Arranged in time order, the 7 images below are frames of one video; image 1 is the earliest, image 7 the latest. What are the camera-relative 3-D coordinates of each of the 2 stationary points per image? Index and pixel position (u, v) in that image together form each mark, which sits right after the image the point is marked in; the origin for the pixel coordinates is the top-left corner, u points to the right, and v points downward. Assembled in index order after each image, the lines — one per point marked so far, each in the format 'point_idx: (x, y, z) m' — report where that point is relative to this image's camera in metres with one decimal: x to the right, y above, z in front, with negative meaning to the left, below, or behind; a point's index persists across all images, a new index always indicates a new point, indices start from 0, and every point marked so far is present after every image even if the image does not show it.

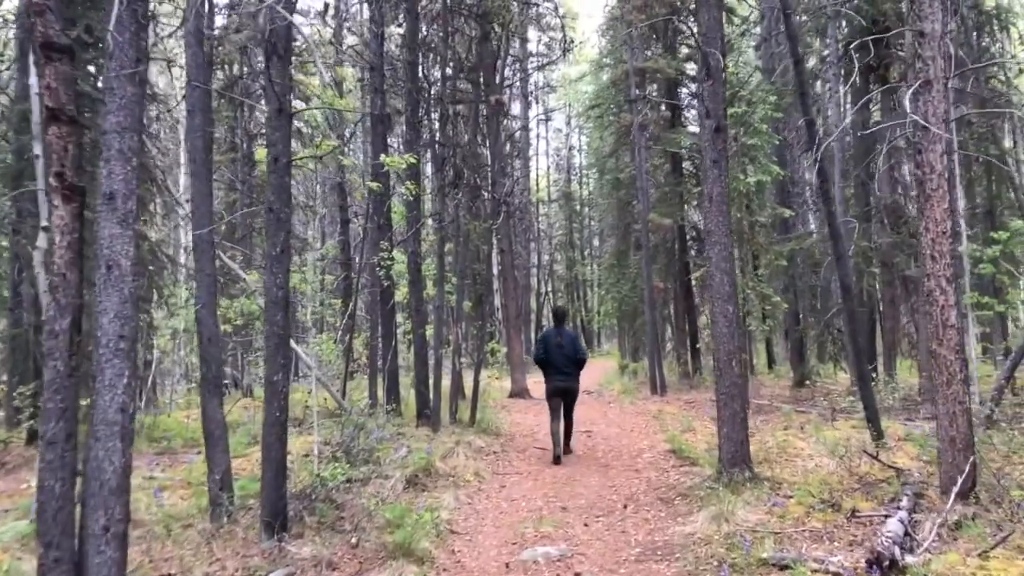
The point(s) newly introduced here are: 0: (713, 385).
0: (+4.8, -2.3, +19.9) m
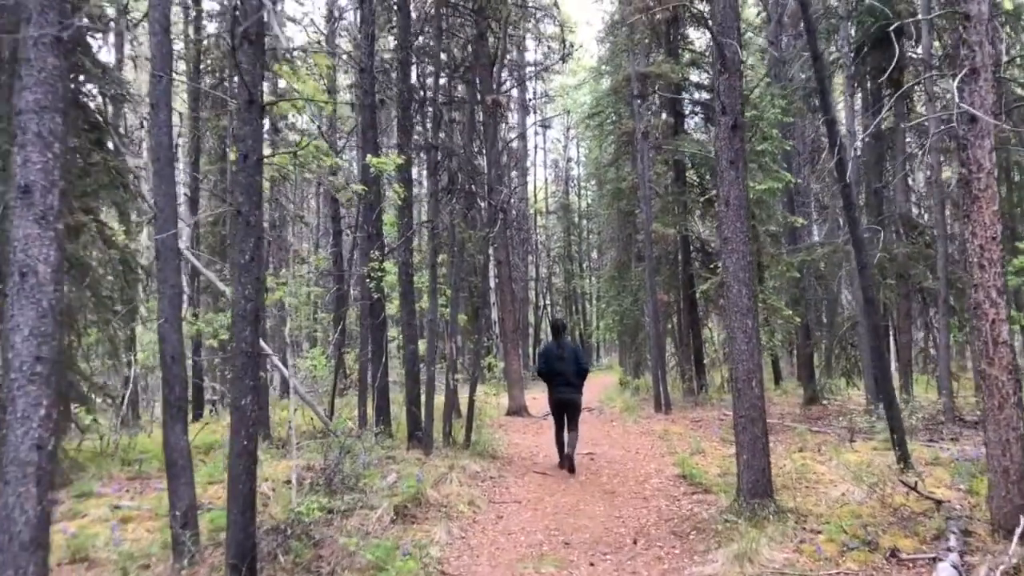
0: (+4.8, -2.6, +19.0) m
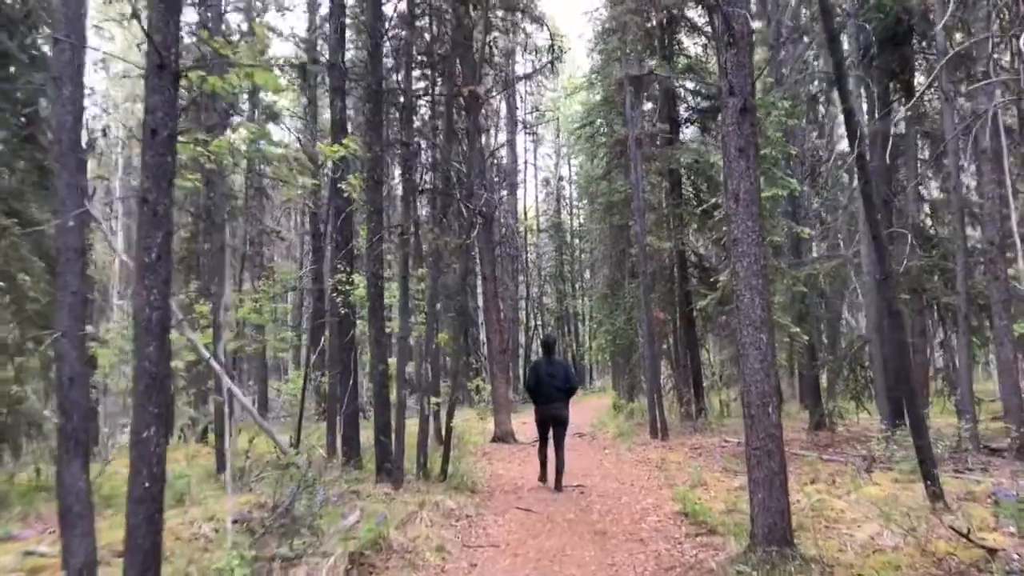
0: (+4.5, -3.0, +17.8) m
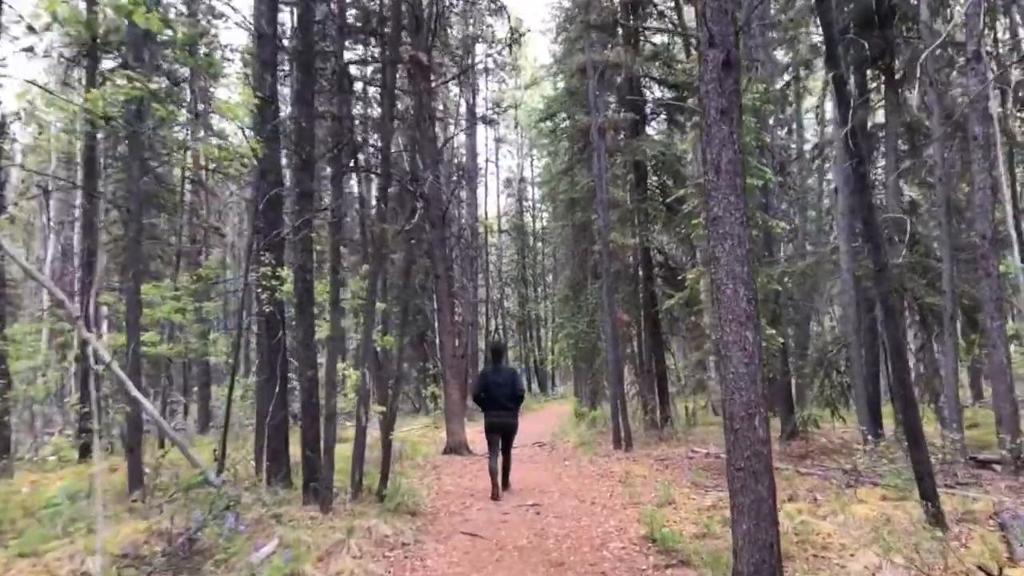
0: (+3.5, -3.0, +16.7) m
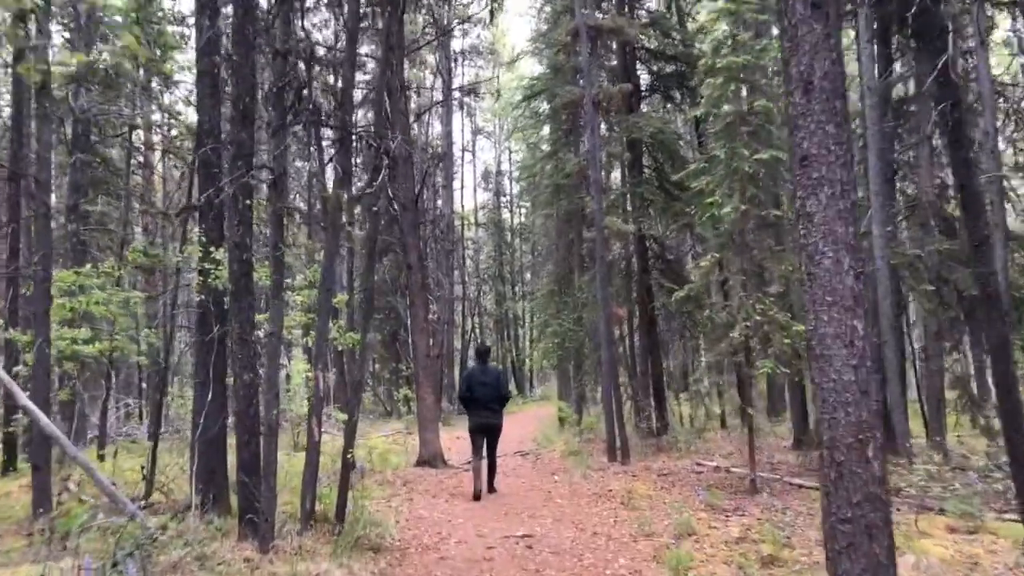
0: (+3.2, -2.9, +15.0) m
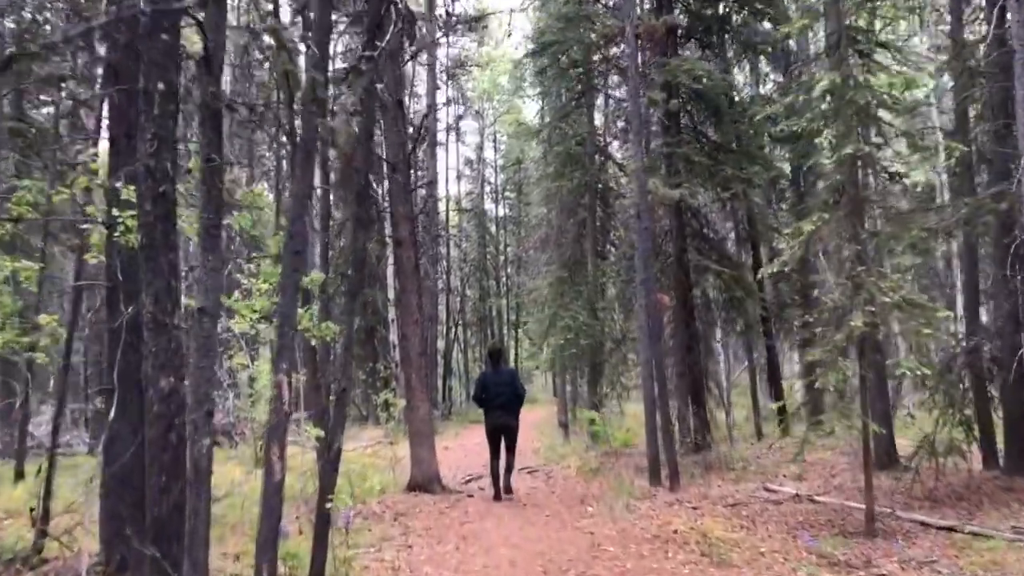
0: (+3.4, -2.6, +12.2) m
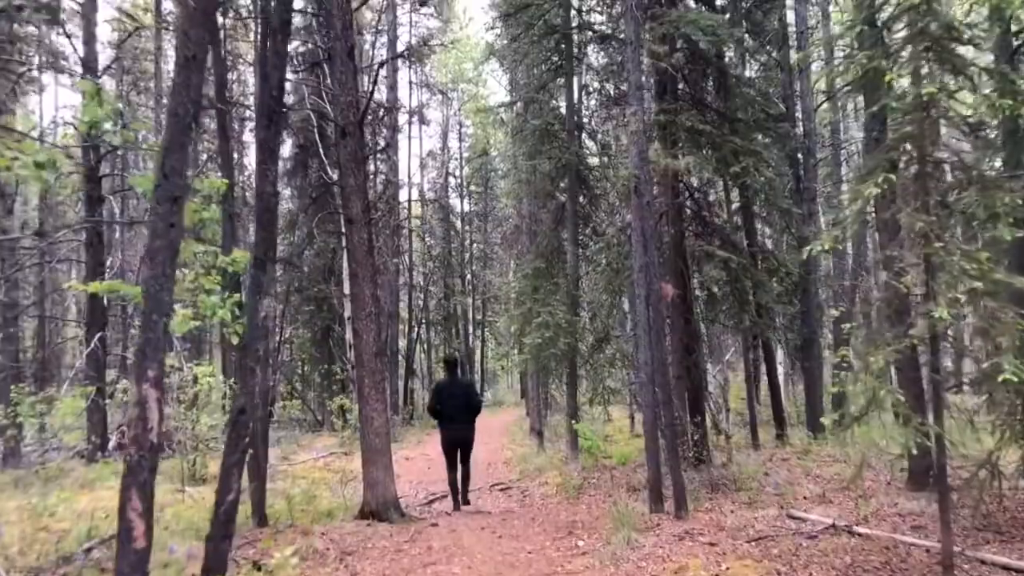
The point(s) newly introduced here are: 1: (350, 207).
0: (+3.1, -2.5, +10.4) m
1: (-2.0, +1.0, +10.4) m
